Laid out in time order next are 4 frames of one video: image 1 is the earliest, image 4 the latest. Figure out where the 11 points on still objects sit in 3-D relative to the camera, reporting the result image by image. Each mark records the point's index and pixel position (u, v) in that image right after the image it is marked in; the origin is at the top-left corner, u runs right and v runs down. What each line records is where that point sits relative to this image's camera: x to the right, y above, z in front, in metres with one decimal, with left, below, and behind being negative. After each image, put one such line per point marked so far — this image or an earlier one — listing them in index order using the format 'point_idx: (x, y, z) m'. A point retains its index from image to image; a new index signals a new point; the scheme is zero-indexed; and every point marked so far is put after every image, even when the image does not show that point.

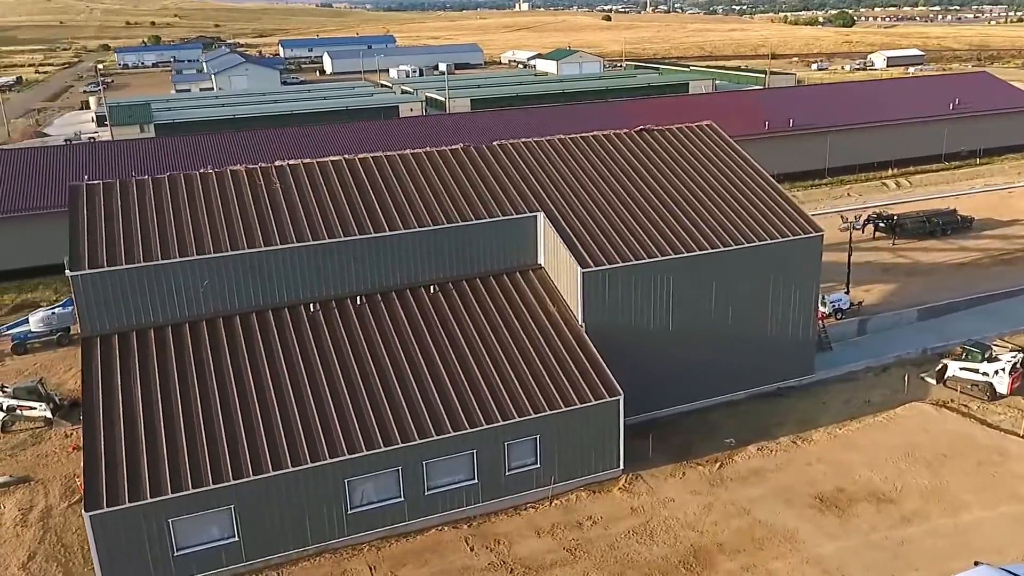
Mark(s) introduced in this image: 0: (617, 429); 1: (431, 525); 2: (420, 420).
0: (+2.3, -3.2, +19.9) m
1: (-1.7, -5.0, +18.6) m
2: (-2.0, -2.8, +18.5) m
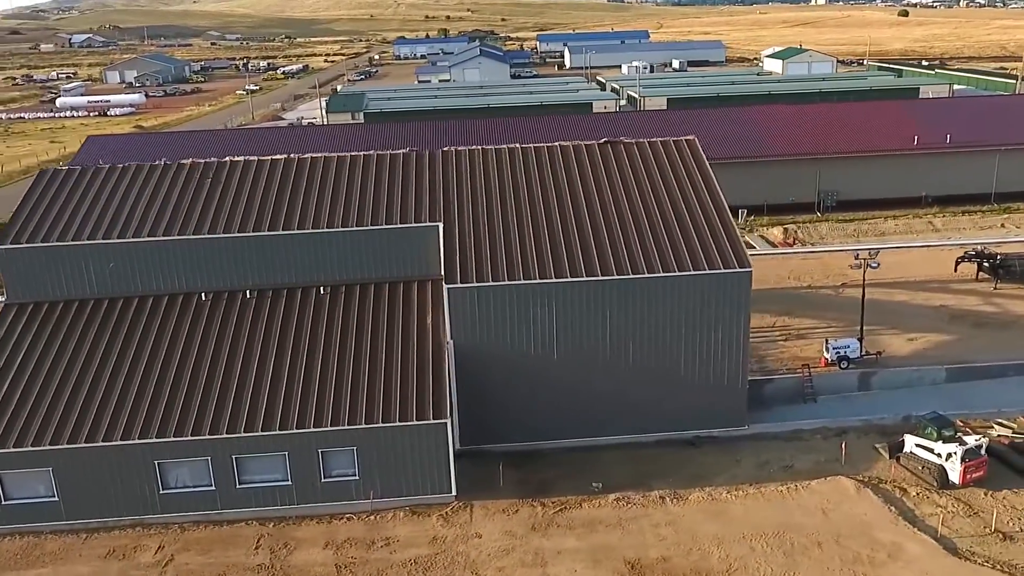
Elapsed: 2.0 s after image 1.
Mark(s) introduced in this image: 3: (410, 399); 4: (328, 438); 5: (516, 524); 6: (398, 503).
0: (-1.5, -3.6, +19.1) m
1: (-5.9, -5.0, +19.2) m
2: (-5.9, -2.7, +19.1) m
3: (-2.3, -2.5, +19.4) m
4: (-3.9, -3.2, +18.8) m
5: (+0.1, -5.0, +18.6) m
6: (-2.5, -4.7, +19.4) m
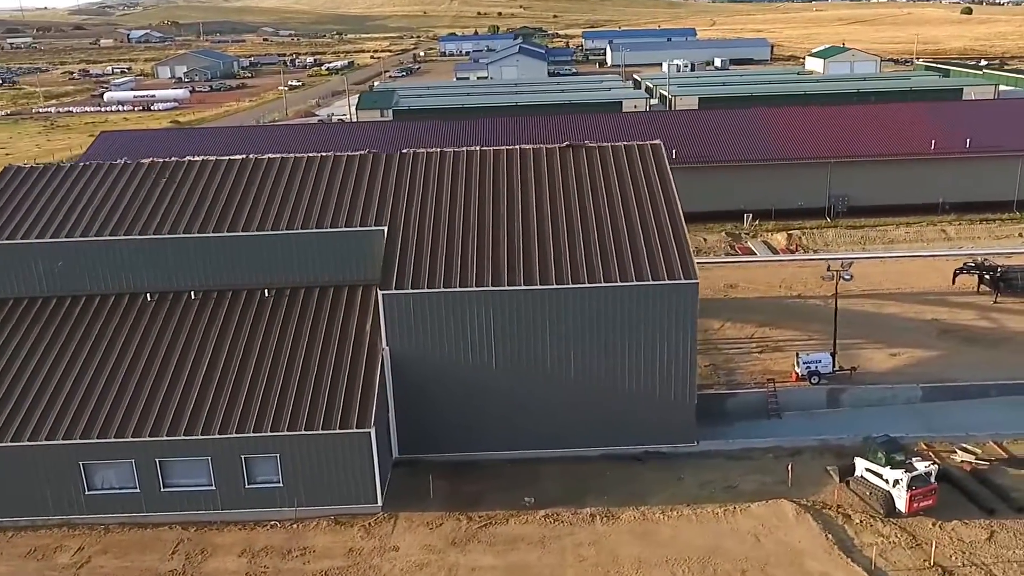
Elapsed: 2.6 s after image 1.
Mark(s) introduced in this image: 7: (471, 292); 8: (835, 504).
0: (-3.0, -3.7, +18.8) m
1: (-7.5, -5.1, +19.1) m
2: (-7.5, -2.8, +19.0) m
3: (-3.8, -2.6, +19.1) m
4: (-5.5, -3.3, +18.6) m
5: (-1.6, -5.2, +18.1) m
6: (-4.1, -4.9, +19.1) m
7: (-0.9, -0.1, +20.0) m
8: (+6.9, -4.6, +18.8) m
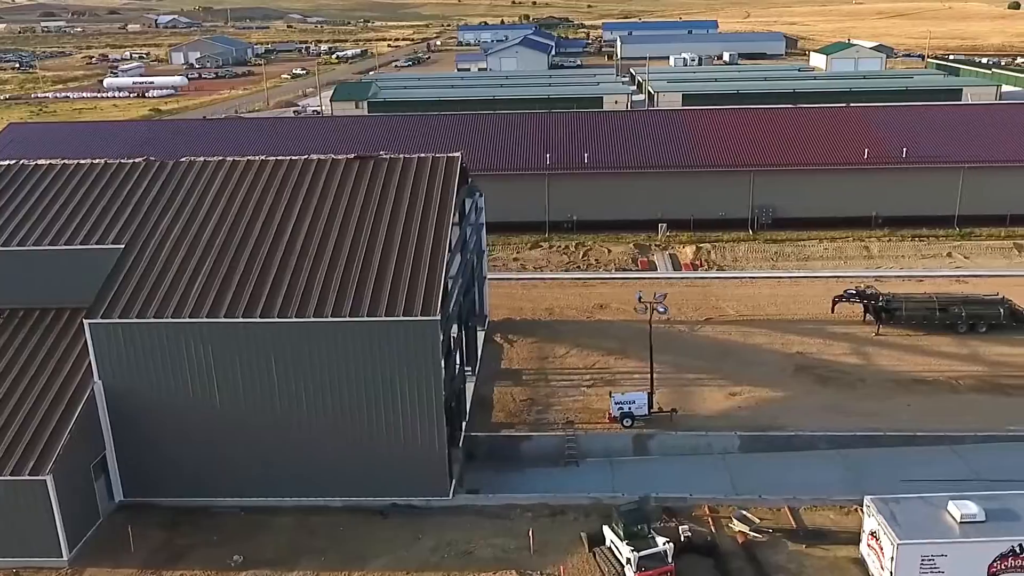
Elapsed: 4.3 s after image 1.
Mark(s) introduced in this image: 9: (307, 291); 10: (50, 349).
0: (-8.8, -4.3, +16.8) m
1: (-13.3, -5.5, +17.3) m
2: (-13.2, -3.2, +17.2) m
3: (-9.5, -3.1, +17.2) m
4: (-11.3, -3.8, +16.7) m
5: (-7.4, -5.8, +16.2) m
6: (-9.9, -5.4, +17.2) m
7: (-6.6, -0.7, +17.9) m
8: (+1.1, -5.4, +16.4) m
9: (-4.2, 0.0, +18.6) m
10: (-10.0, -1.3, +19.2) m
